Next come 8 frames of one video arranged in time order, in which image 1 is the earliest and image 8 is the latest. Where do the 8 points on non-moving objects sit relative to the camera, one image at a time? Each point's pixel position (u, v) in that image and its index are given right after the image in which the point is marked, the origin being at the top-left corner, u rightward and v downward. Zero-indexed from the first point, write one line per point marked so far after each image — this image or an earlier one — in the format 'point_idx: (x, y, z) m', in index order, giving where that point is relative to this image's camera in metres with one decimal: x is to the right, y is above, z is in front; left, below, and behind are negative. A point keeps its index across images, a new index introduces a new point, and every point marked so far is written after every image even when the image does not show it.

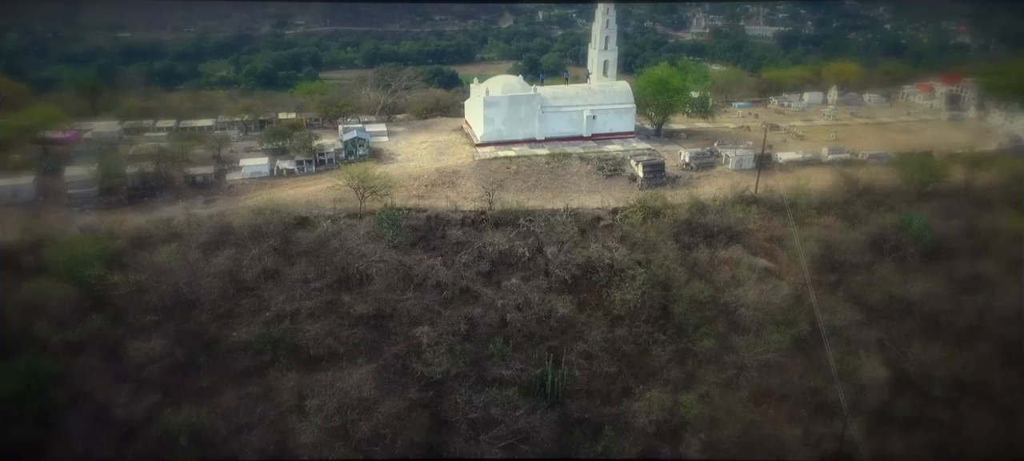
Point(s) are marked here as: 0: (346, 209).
0: (-4.2, +0.5, +17.7) m
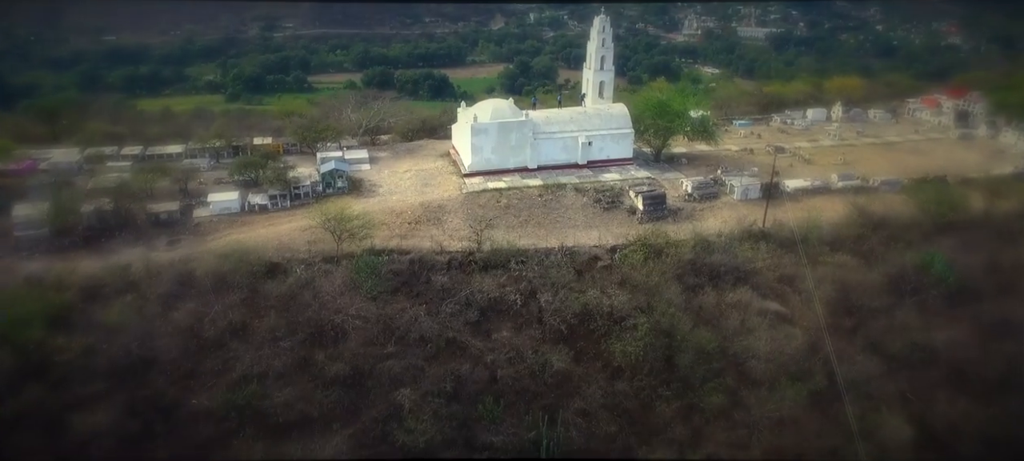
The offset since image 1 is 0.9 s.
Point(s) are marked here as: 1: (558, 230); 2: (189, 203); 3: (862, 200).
0: (-4.5, -0.5, +16.2) m
1: (+1.2, 0.0, +18.0) m
2: (-8.6, +0.8, +18.4) m
3: (+10.1, +0.8, +20.0) m
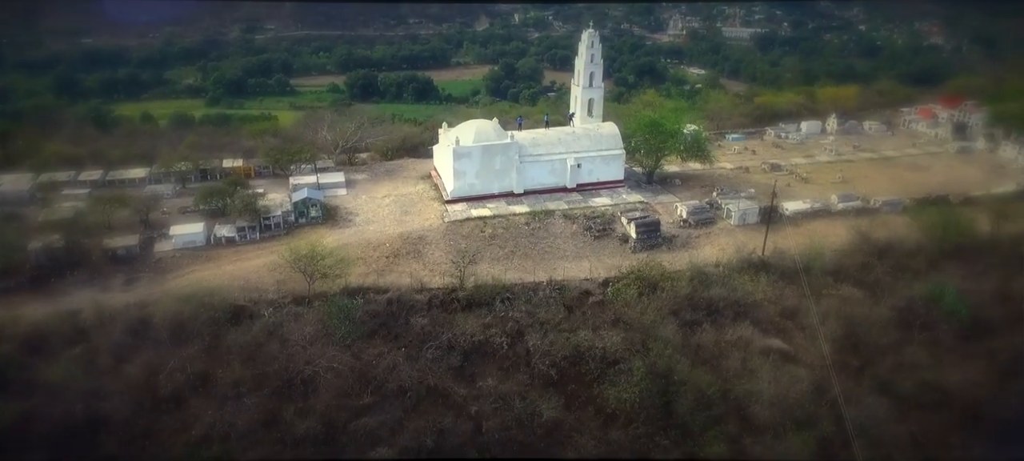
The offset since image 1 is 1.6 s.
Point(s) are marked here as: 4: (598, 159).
0: (-4.8, -1.4, +15.0) m
1: (+0.8, -0.8, +16.9) m
2: (-9.0, -0.1, +17.1) m
3: (+9.7, +0.1, +19.0) m
4: (+2.5, +2.0, +19.7) m
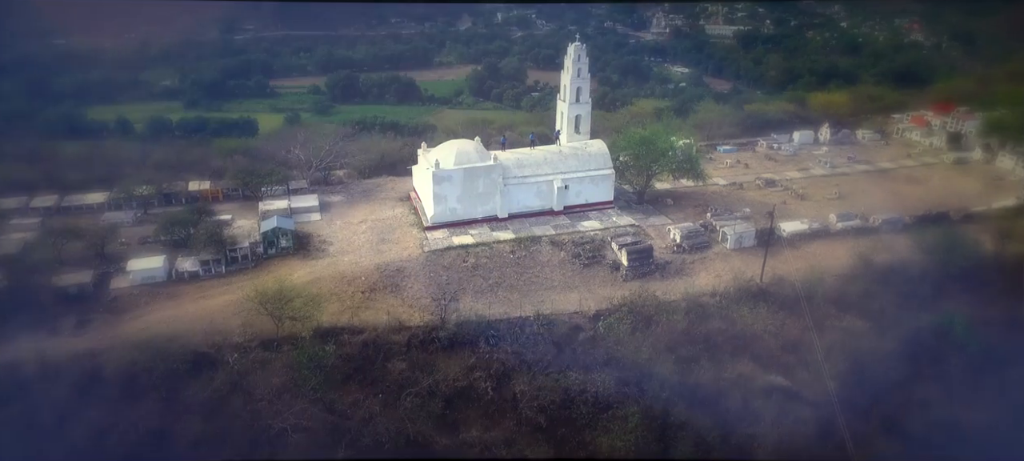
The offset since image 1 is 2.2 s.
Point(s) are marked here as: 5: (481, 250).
0: (-5.1, -2.1, +13.9) m
1: (+0.5, -1.5, +15.9) m
2: (-9.4, -0.9, +15.9) m
3: (+9.3, -0.5, +18.2) m
4: (+2.0, +1.4, +18.7) m
5: (-0.8, -0.5, +16.8) m
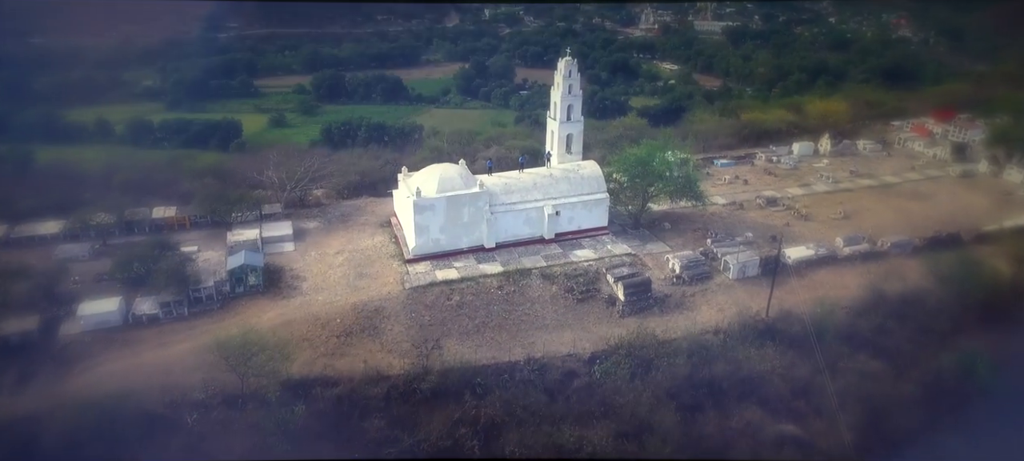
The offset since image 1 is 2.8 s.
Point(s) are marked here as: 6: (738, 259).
0: (-5.3, -2.9, +12.6) m
1: (+0.2, -2.2, +14.7) m
2: (-9.6, -1.7, +14.5) m
3: (+9.0, -1.2, +17.1) m
4: (+1.7, +0.6, +17.5) m
5: (-1.0, -1.2, +15.6) m
6: (+5.5, -0.7, +16.9) m
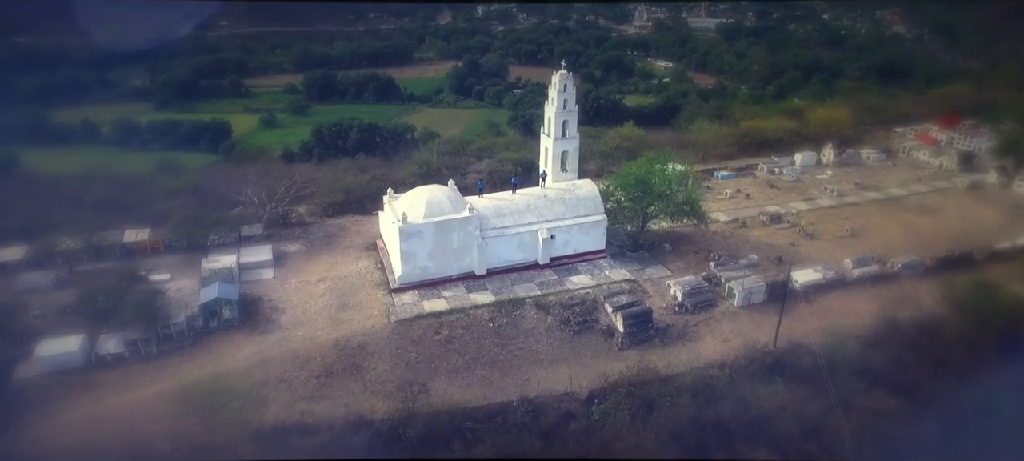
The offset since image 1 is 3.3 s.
0: (-5.4, -3.6, +11.6) m
1: (+0.1, -2.8, +13.8) m
2: (-9.8, -2.4, +13.5) m
3: (+8.8, -1.7, +16.2) m
4: (+1.5, +0.1, +16.5) m
5: (-1.2, -1.8, +14.7) m
6: (+5.4, -1.2, +16.0) m
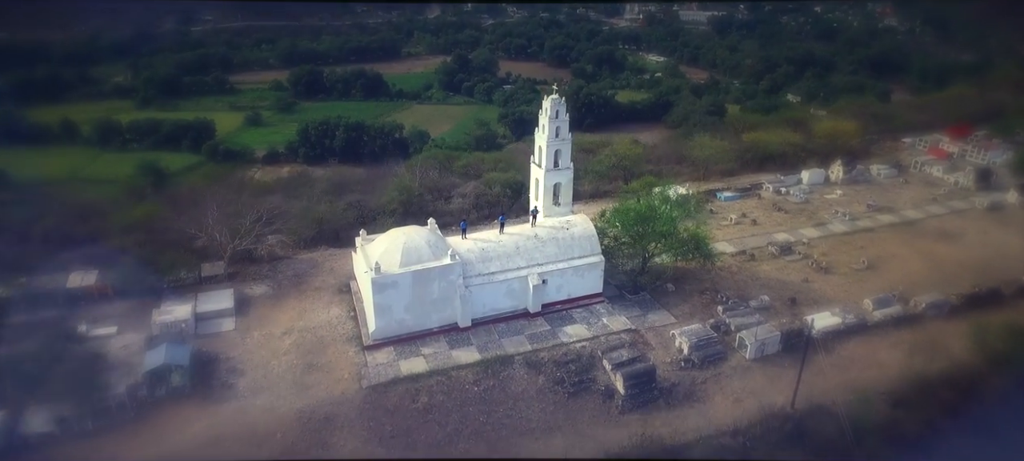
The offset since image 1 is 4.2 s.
0: (-5.6, -4.6, +10.0) m
1: (-0.1, -3.8, +12.1) m
2: (-10.0, -3.4, +11.8) m
3: (+8.6, -2.6, +14.7) m
4: (+1.2, -0.9, +14.9) m
5: (-1.4, -2.8, +13.0) m
6: (+5.1, -2.2, +14.4) m
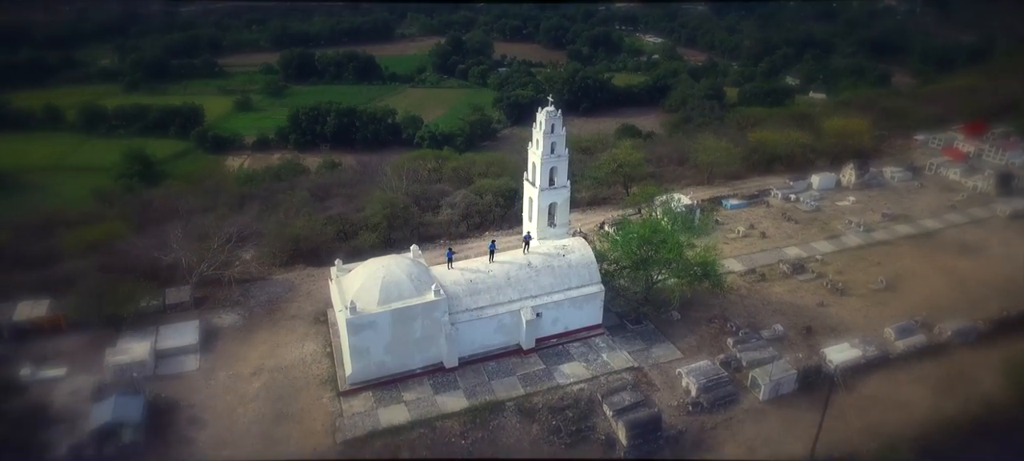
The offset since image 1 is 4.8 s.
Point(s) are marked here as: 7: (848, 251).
0: (-5.8, -5.3, +8.7) m
1: (-0.3, -4.4, +10.9) m
2: (-10.1, -4.1, +10.5) m
3: (+8.4, -3.1, +13.5) m
4: (+1.1, -1.4, +13.6) m
5: (-1.6, -3.4, +11.8) m
6: (+4.9, -2.7, +13.2) m
7: (+9.1, -0.6, +18.6) m
